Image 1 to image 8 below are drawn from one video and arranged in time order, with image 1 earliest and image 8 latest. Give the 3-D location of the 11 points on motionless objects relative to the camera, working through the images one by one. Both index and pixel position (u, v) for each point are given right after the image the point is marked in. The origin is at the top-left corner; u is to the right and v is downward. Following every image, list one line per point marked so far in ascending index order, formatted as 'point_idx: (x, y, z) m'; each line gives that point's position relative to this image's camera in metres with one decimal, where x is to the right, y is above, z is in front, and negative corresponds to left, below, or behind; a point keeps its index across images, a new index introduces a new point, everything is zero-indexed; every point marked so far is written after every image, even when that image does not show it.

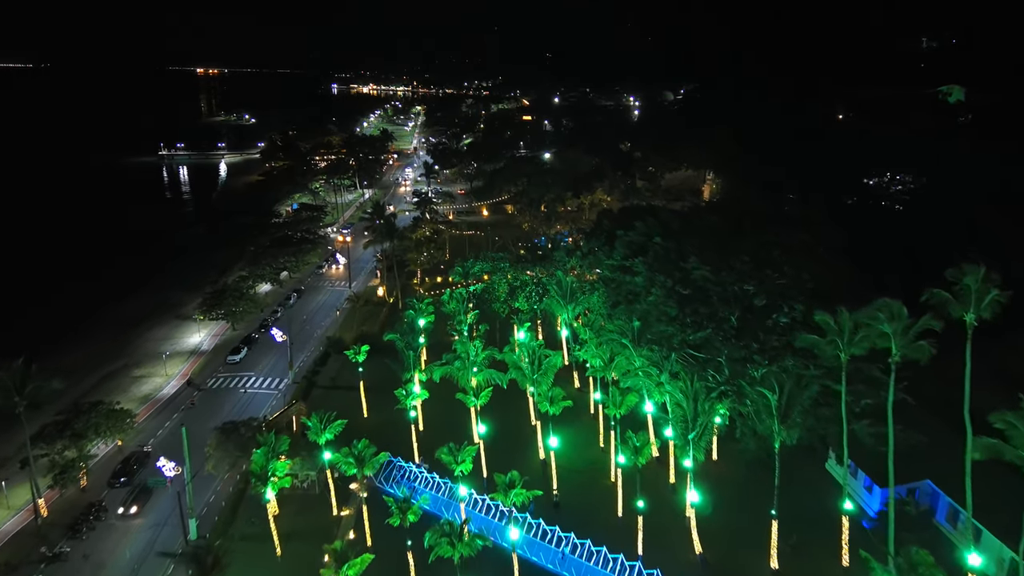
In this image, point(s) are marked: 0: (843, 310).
0: (+14.1, -0.9, +17.5) m
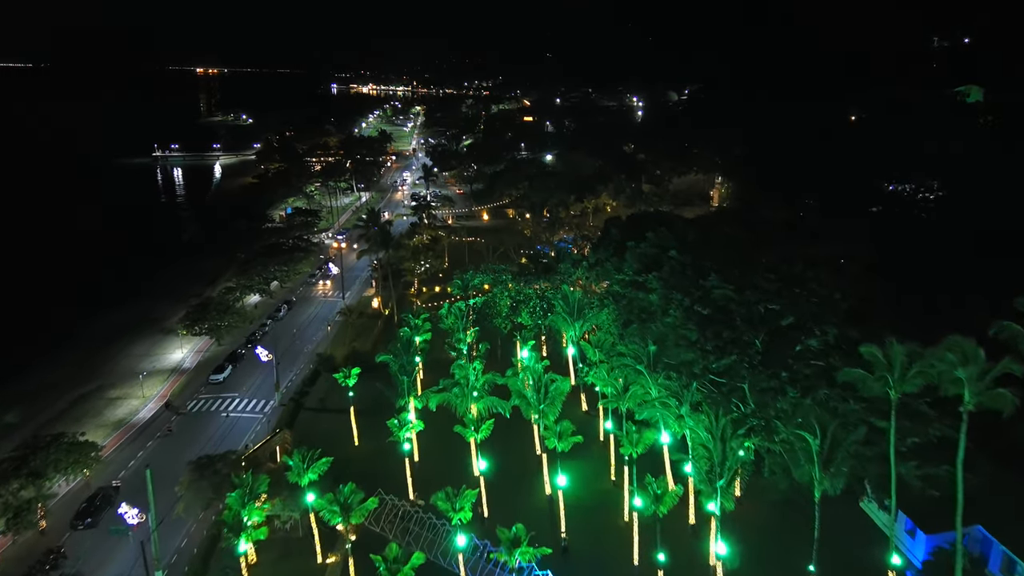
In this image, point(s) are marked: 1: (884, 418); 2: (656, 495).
0: (+14.2, -2.0, +15.5) m
1: (+15.3, -5.4, +17.1) m
2: (+5.9, -8.5, +16.9) m
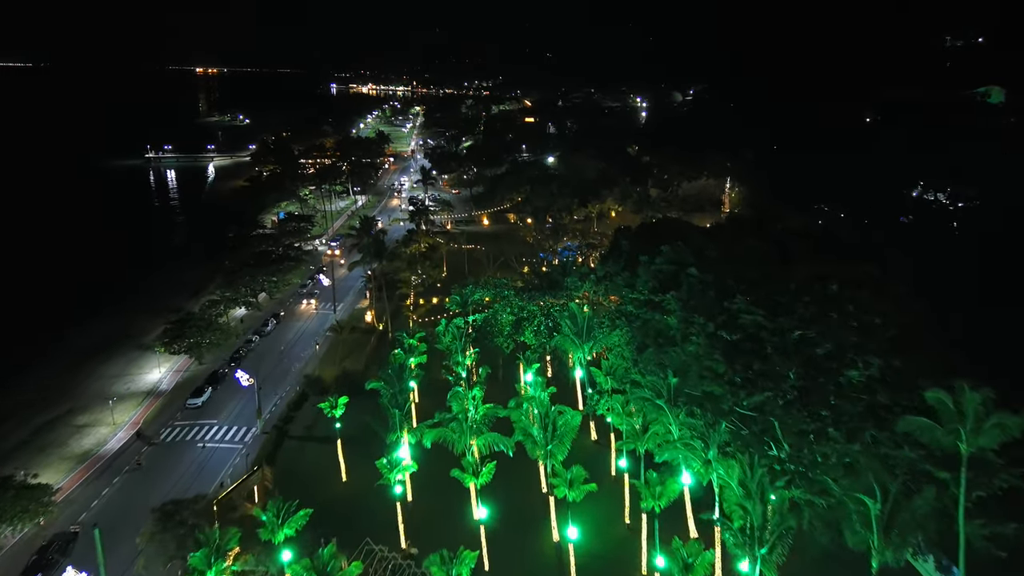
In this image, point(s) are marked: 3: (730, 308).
0: (+14.4, -3.1, +13.2) m
1: (+15.5, -6.5, +14.9) m
2: (+6.1, -9.6, +14.7) m
3: (+10.4, -0.9, +19.9) m
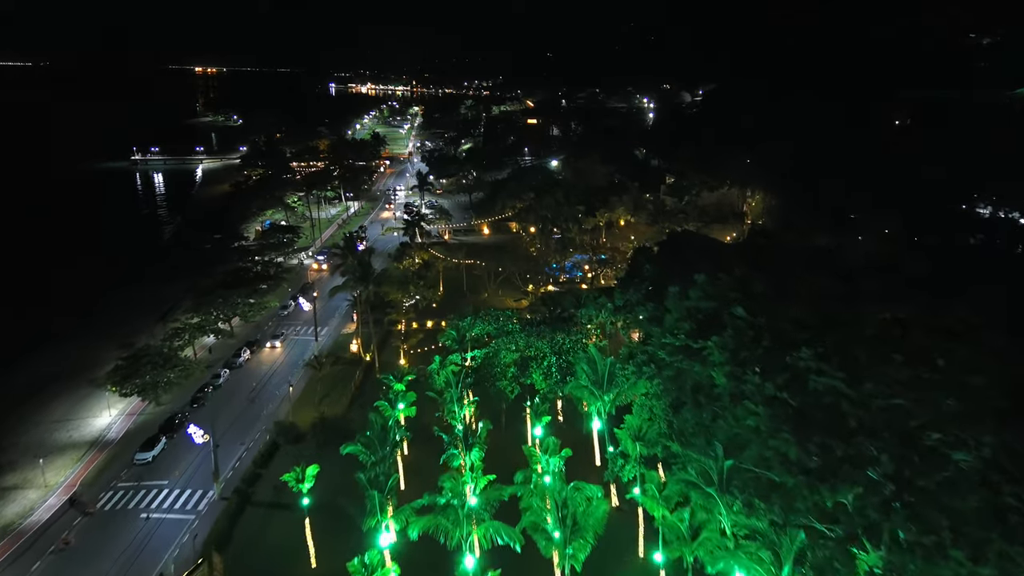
0: (+14.7, -5.1, +9.1) m
1: (+15.8, -8.5, +10.8) m
2: (+6.4, -11.6, +10.6) m
3: (+10.7, -2.9, +15.8) m
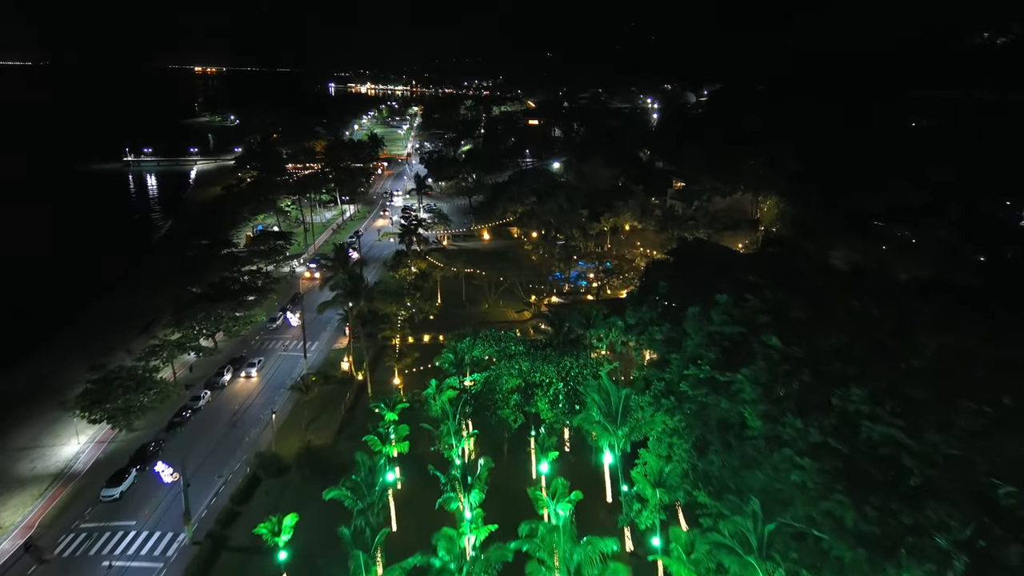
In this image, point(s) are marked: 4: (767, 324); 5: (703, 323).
0: (+14.9, -6.1, +7.0) m
1: (+16.0, -9.5, +8.7) m
2: (+6.5, -12.6, +8.5) m
3: (+10.8, -4.0, +13.7) m
4: (+10.5, -1.5, +17.2) m
5: (+8.8, -1.6, +19.1) m
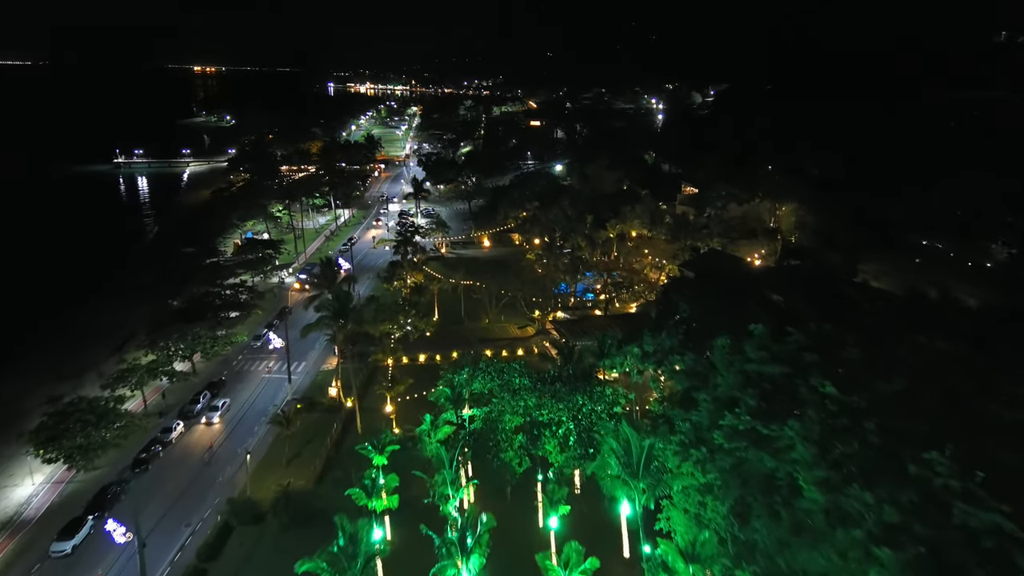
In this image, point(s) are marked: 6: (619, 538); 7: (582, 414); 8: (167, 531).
0: (+15.1, -7.4, +4.5) m
1: (+16.2, -10.8, +6.2) m
2: (+6.7, -13.8, +6.0) m
3: (+11.0, -5.2, +11.2) m
4: (+10.7, -2.7, +14.6) m
5: (+9.0, -2.9, +16.5) m
6: (+5.0, -11.3, +19.3) m
7: (+3.2, -5.7, +19.1) m
8: (-16.3, -11.4, +19.7) m
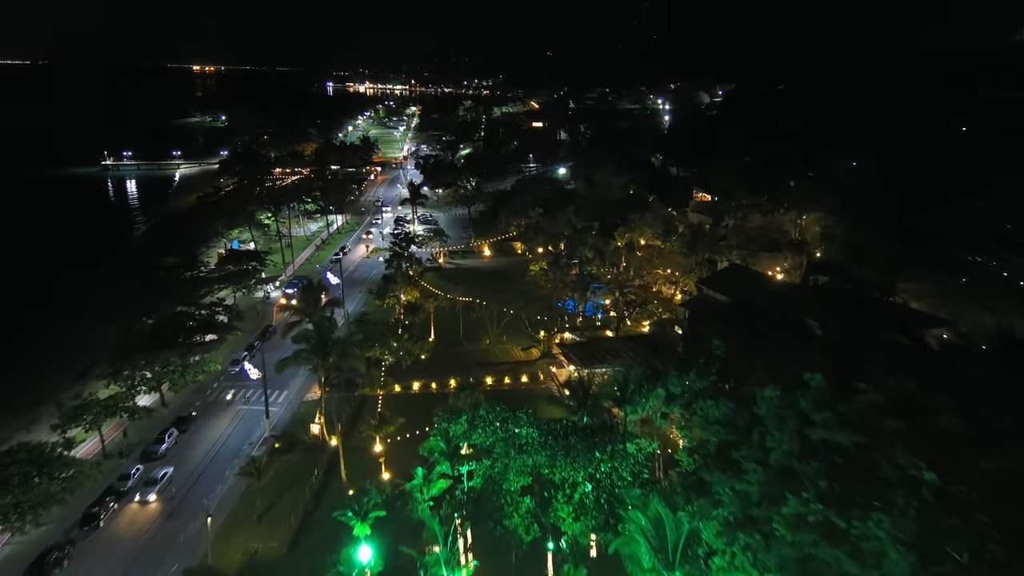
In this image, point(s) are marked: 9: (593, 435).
0: (+15.4, -8.9, +1.5) m
1: (+16.4, -12.2, +3.2) m
2: (+7.0, -15.3, +3.0) m
3: (+11.3, -6.7, +8.3) m
4: (+11.0, -4.2, +11.7) m
5: (+9.2, -4.3, +13.6) m
6: (+5.2, -12.8, +16.3) m
7: (+3.5, -7.2, +16.1) m
8: (-16.1, -12.9, +16.7) m
9: (+3.2, -6.0, +17.1) m
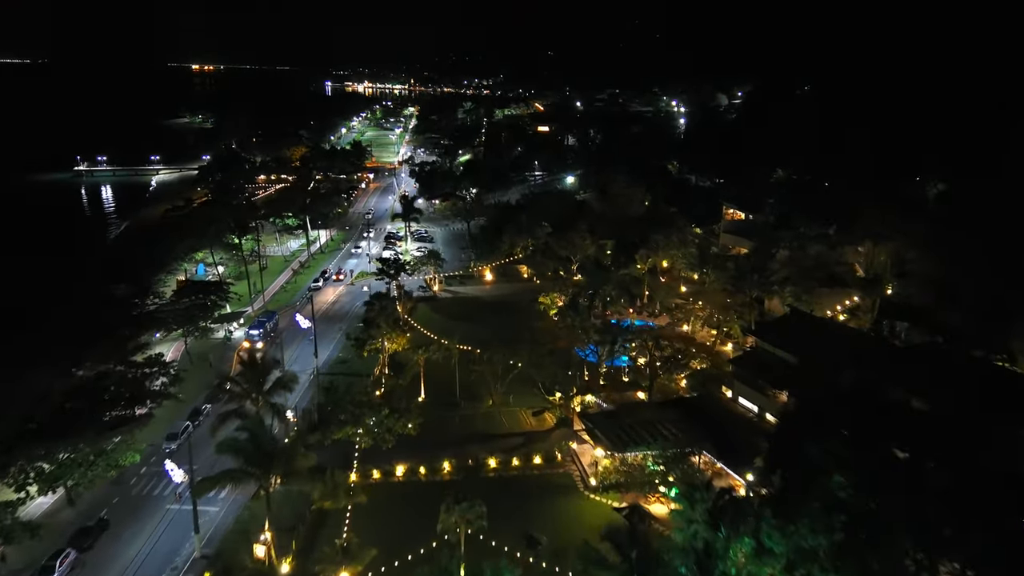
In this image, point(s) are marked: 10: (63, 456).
0: (+15.9, -12.1, -4.7) m
1: (+17.0, -15.5, -3.0) m
2: (+7.5, -18.6, -3.2) m
3: (+11.8, -9.9, +2.0) m
4: (+11.5, -7.5, +5.4) m
5: (+9.8, -7.6, +7.3) m
6: (+5.8, -16.0, +10.1) m
7: (+4.0, -10.4, +9.9) m
8: (-15.5, -16.1, +10.5) m
9: (+3.8, -9.3, +10.8) m
10: (-21.2, -8.5, +19.4) m
